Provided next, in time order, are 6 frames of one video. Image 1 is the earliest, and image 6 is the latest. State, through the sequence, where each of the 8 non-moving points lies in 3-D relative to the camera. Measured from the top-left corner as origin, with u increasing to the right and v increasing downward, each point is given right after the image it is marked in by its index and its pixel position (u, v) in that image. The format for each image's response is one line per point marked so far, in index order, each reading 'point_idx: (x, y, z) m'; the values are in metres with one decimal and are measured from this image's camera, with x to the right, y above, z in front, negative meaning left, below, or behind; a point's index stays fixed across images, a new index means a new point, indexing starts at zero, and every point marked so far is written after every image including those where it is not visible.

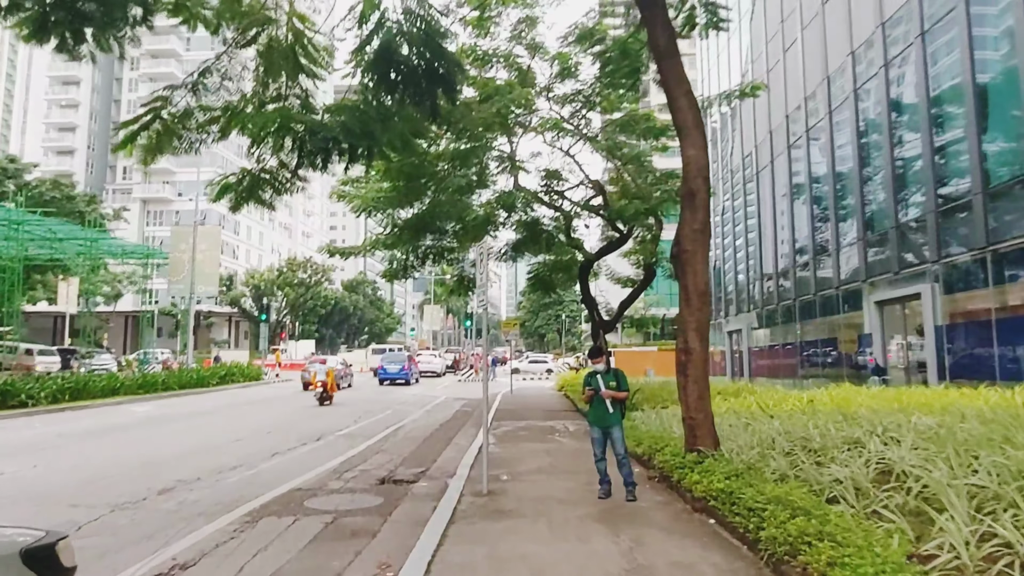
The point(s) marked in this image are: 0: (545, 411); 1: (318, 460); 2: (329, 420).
0: (+0.9, -3.6, +17.7) m
1: (-3.3, -2.9, +10.4) m
2: (-4.9, -3.5, +16.3) m
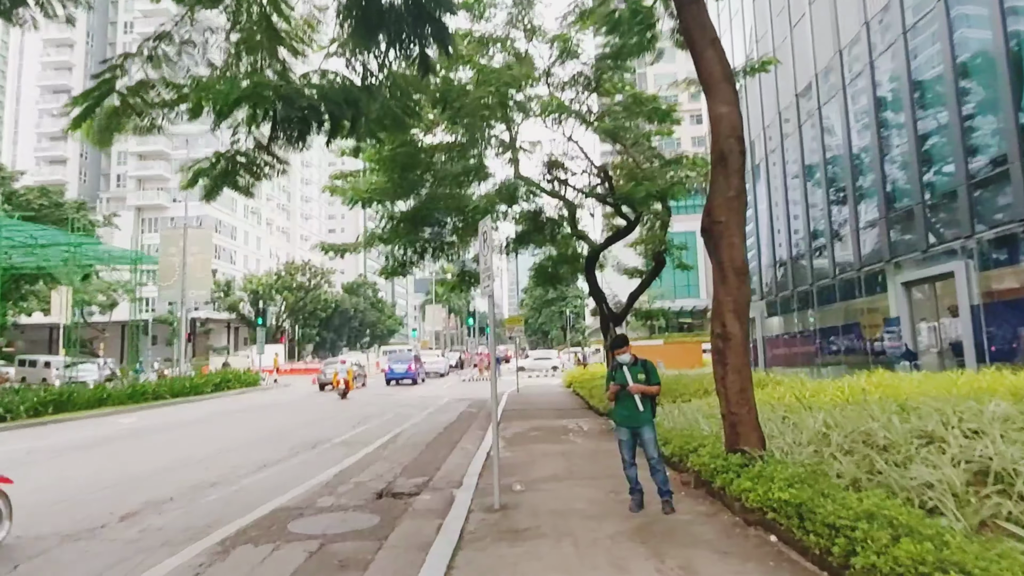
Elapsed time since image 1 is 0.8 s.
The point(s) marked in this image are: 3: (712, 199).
0: (+1.2, -3.4, +16.8) m
1: (-3.1, -2.9, +9.5) m
2: (-4.7, -3.5, +15.3) m
3: (+2.1, +0.9, +6.3) m
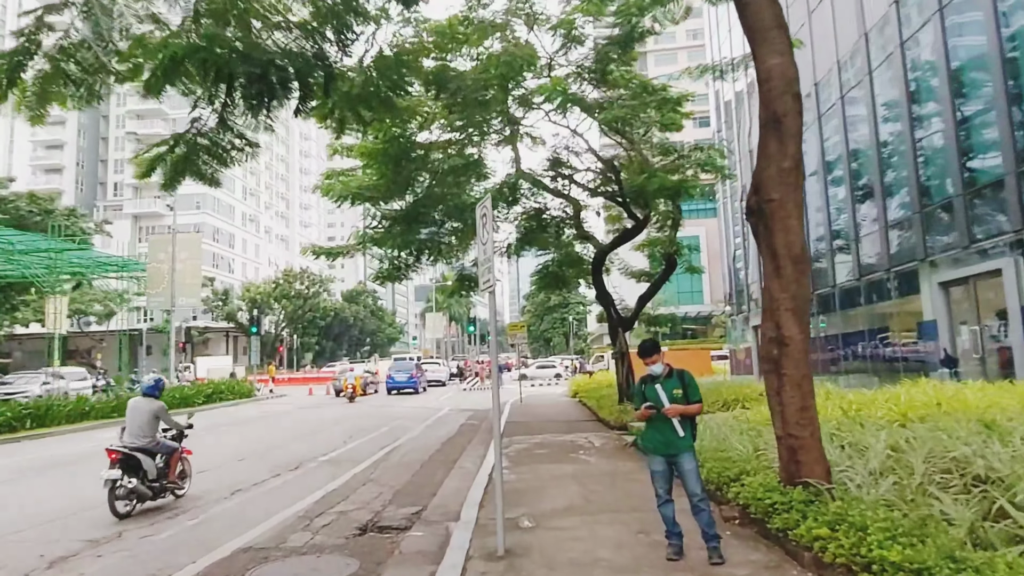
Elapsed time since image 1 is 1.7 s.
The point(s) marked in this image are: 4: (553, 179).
0: (+1.3, -3.5, +15.6) m
1: (-3.1, -2.9, +8.3) m
2: (-4.6, -3.6, +14.2) m
3: (+2.1, +1.0, +5.1) m
4: (+1.3, +3.4, +19.2) m
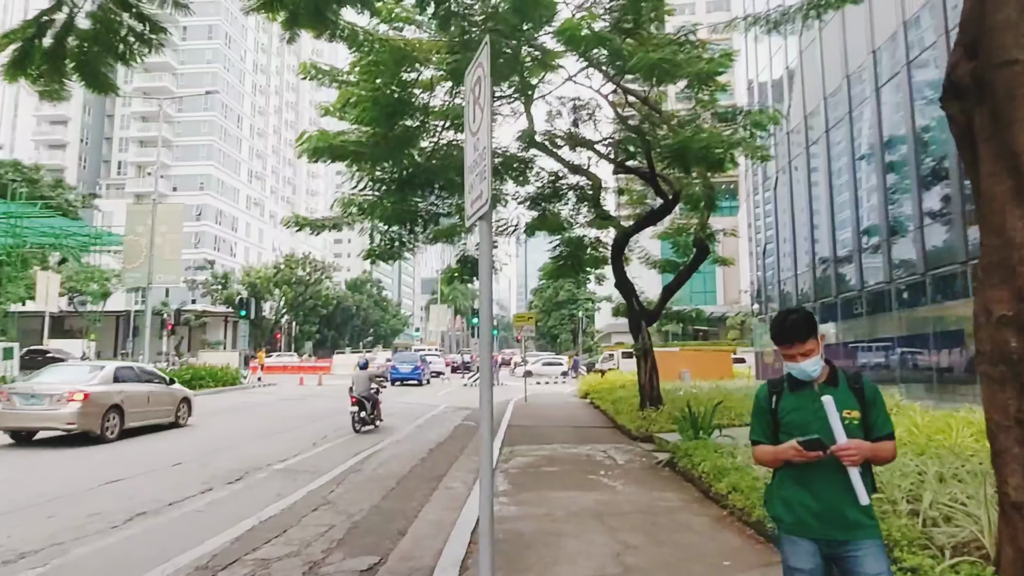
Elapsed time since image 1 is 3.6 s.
0: (+1.3, -3.1, +13.3) m
1: (-3.1, -2.4, +6.0) m
2: (-4.5, -3.0, +11.9) m
3: (+2.2, +1.3, +2.8) m
4: (+1.7, +3.8, +16.9) m
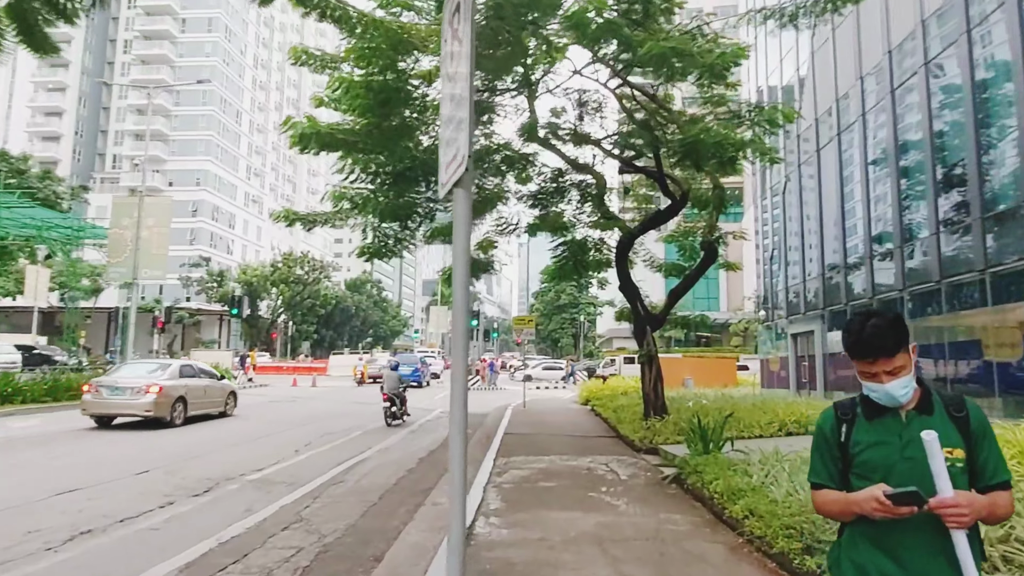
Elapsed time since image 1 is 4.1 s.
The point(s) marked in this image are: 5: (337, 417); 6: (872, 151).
0: (+1.2, -3.1, +12.6) m
1: (-3.1, -2.3, +5.3) m
2: (-4.6, -3.0, +11.2) m
3: (+2.2, +1.3, +2.1) m
4: (+1.7, +3.8, +16.2) m
5: (-5.0, -3.7, +17.6) m
6: (+10.6, +4.1, +17.8) m
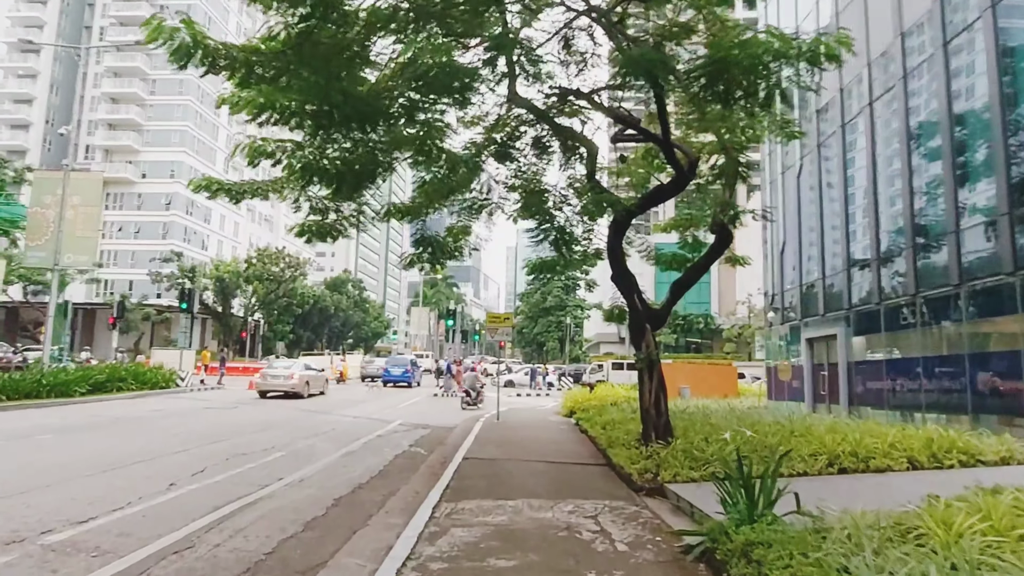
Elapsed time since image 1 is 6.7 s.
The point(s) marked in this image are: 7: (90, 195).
0: (+0.6, -2.8, +9.7) m
1: (-3.6, -1.9, +2.4) m
2: (-5.2, -2.6, +8.2) m
3: (+1.8, +1.6, -0.7) m
4: (+1.1, +4.0, +13.4) m
5: (-5.7, -3.4, +14.6) m
6: (+10.0, +4.2, +15.1) m
7: (-14.0, +3.0, +20.2) m
